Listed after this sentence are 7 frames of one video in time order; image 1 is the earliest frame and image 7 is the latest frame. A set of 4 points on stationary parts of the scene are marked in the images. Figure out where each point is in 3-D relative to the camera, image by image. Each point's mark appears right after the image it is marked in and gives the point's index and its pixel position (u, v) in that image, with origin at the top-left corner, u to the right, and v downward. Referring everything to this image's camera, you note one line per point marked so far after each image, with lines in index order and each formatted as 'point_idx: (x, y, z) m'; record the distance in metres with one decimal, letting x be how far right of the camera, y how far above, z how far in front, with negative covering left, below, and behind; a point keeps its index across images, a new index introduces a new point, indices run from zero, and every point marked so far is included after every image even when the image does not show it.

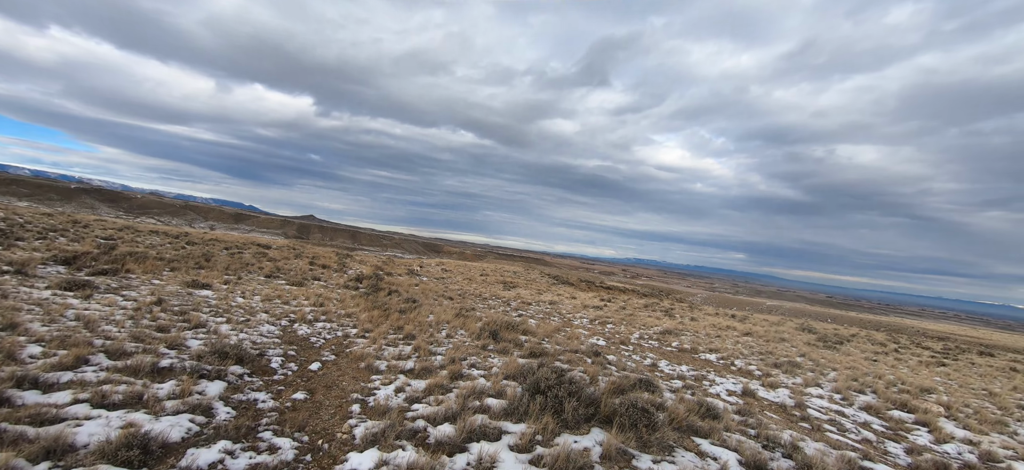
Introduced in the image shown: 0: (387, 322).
0: (-3.2, -2.2, +11.5) m
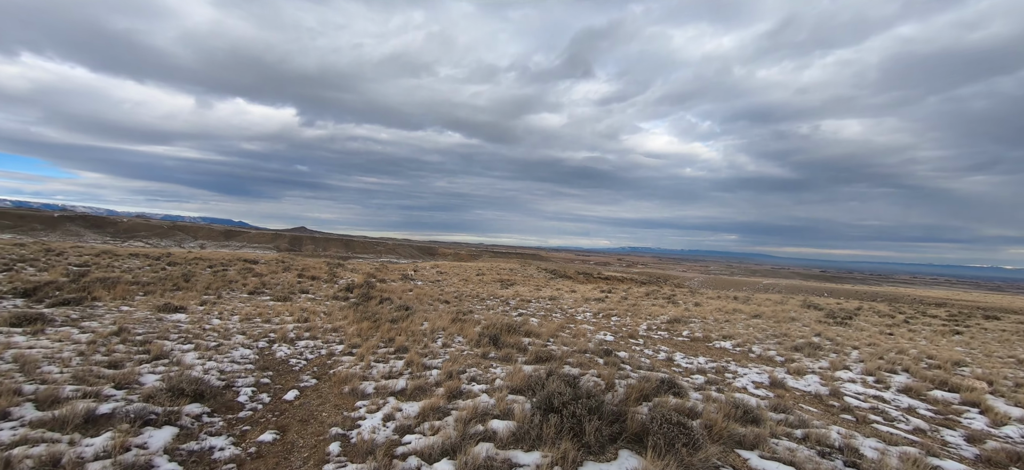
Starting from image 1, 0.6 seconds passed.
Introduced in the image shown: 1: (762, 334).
0: (-3.2, -2.3, +10.5) m
1: (+9.4, -3.7, +17.1) m
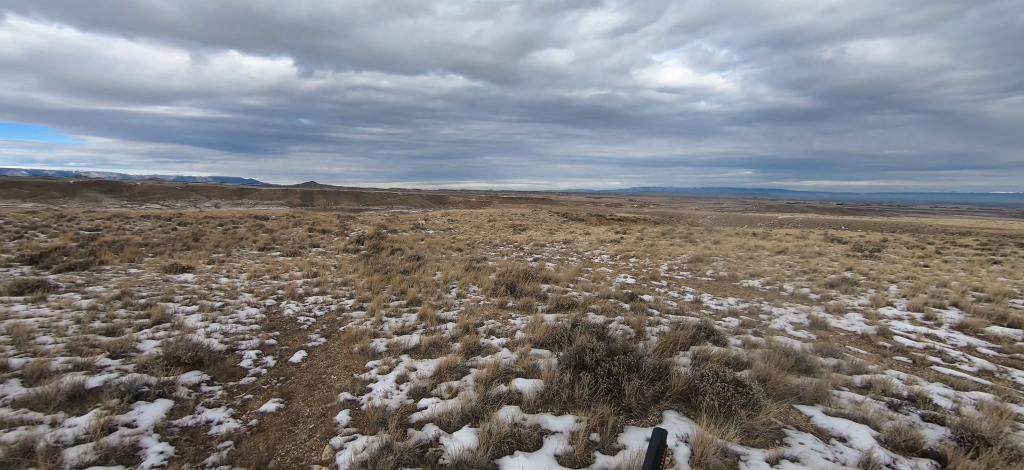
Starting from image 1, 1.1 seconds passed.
0: (-2.7, -1.2, +10.1) m
1: (+10.0, -1.3, +16.4) m
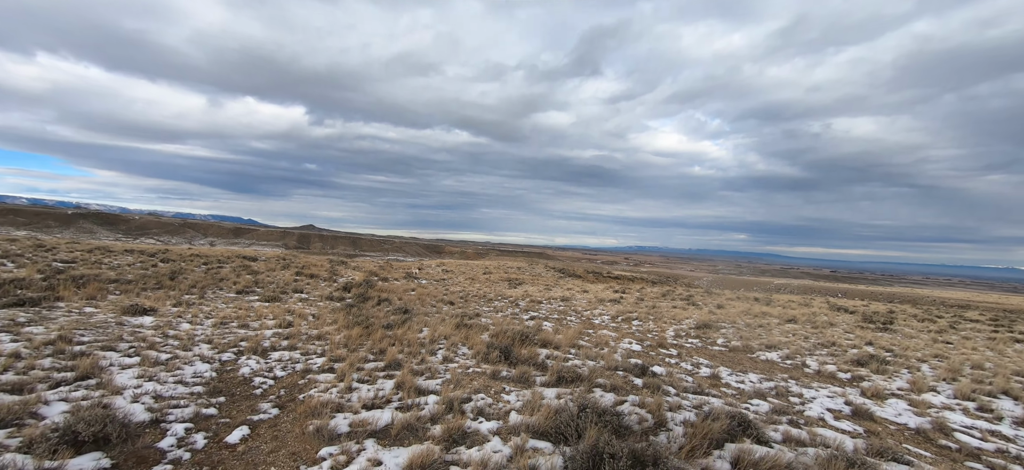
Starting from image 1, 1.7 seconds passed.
0: (-2.8, -2.2, +8.9) m
1: (+9.8, -3.6, +15.2) m
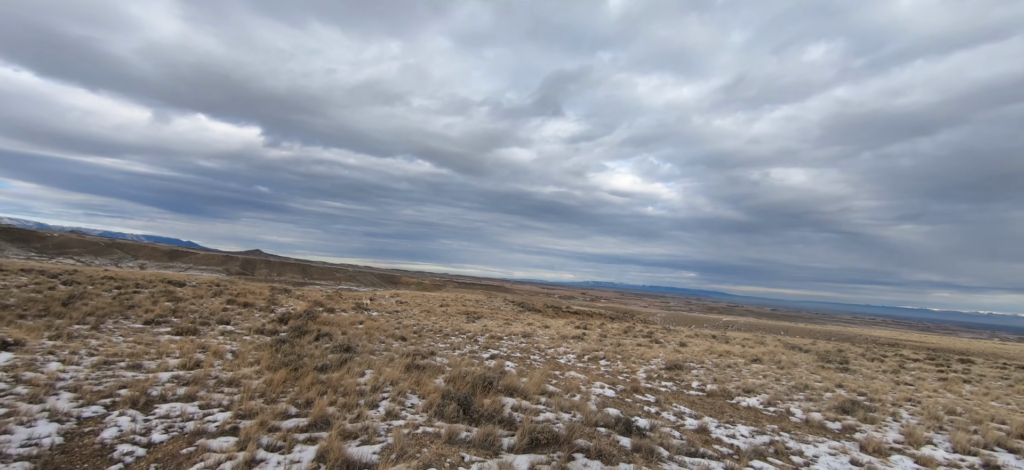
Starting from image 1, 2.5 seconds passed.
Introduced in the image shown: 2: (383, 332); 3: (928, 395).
0: (-3.5, -2.5, +7.1) m
1: (+8.5, -4.8, +14.4) m
2: (-5.0, -3.8, +17.7) m
3: (+14.9, -5.7, +16.2) m
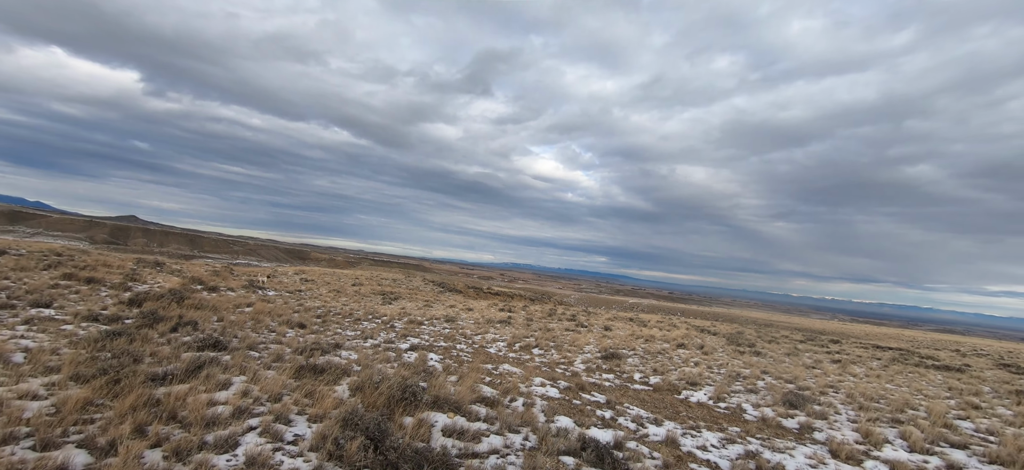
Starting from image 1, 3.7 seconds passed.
0: (-4.2, -1.9, +4.4) m
1: (+6.2, -4.3, +13.8) m
2: (-7.6, -2.6, +14.6) m
3: (+12.2, -5.4, +16.8) m
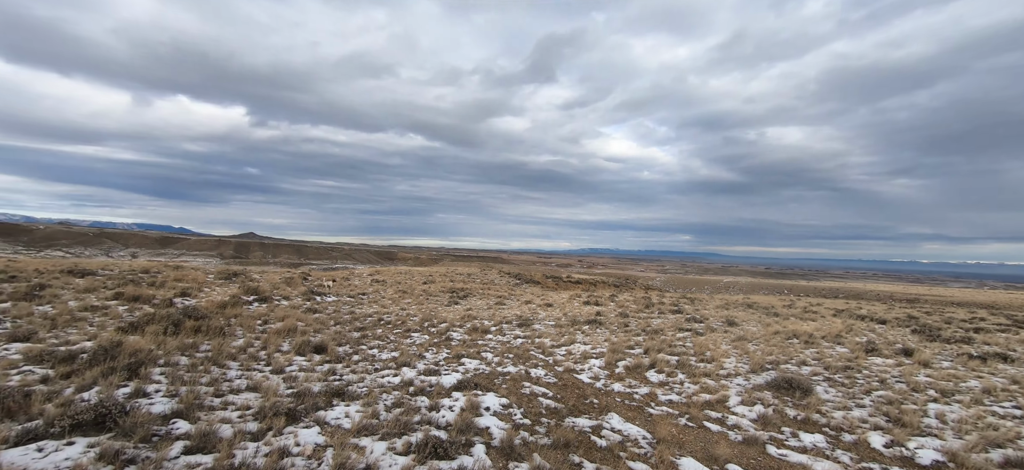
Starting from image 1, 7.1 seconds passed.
0: (-3.9, -1.8, 0.0) m
1: (+8.3, -3.1, +7.2) m
2: (-5.2, -2.5, +10.7) m
3: (+14.8, -3.6, +9.0) m
